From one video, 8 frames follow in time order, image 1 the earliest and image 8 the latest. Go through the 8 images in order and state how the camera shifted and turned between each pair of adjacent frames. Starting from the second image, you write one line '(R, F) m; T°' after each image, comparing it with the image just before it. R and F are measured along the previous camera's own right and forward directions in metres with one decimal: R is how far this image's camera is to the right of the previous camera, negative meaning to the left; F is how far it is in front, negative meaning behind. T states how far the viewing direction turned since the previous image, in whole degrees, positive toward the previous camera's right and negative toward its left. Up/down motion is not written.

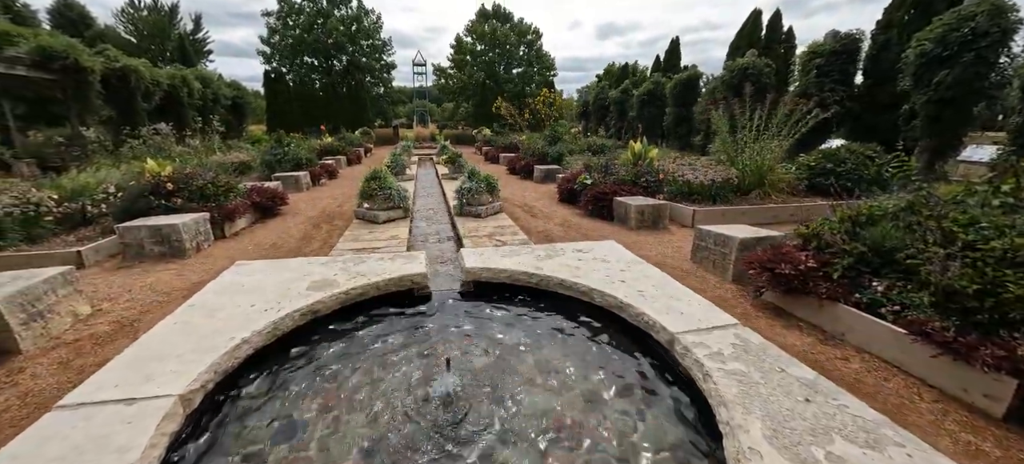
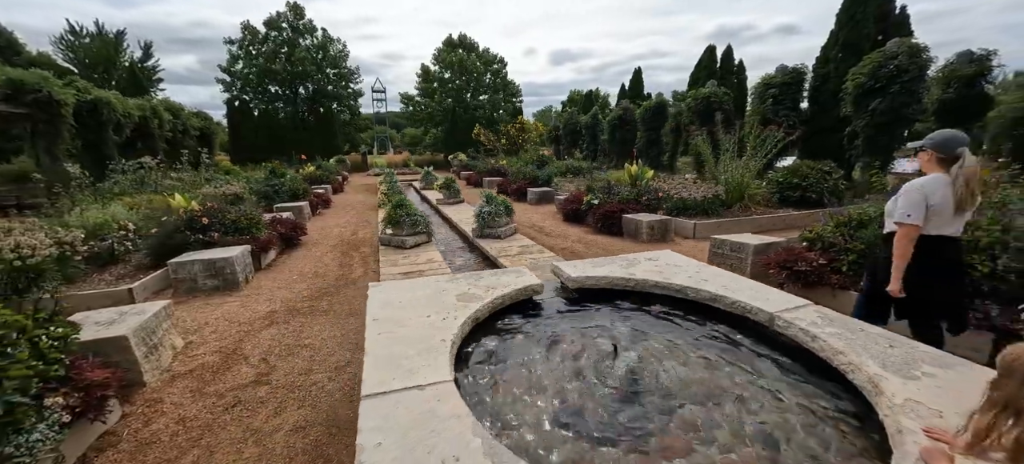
(-0.9, -0.4) m; +6°
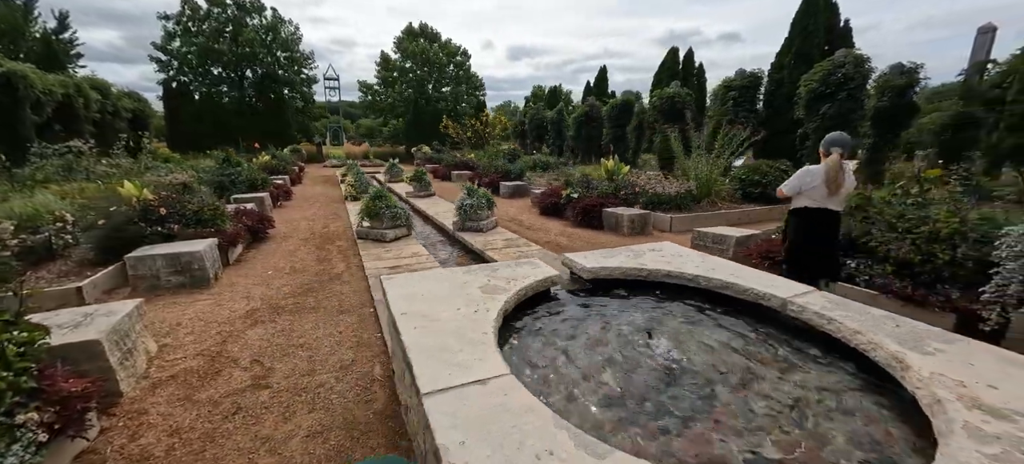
(-0.4, +0.1) m; +6°
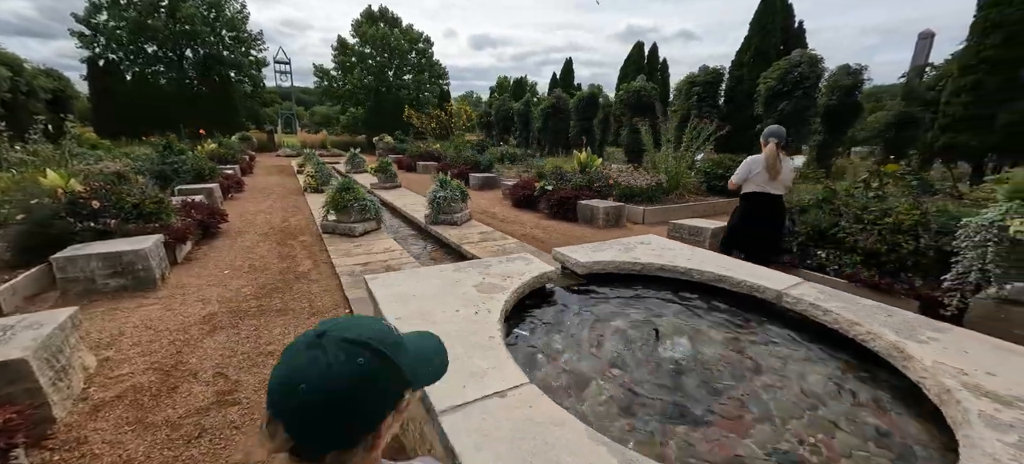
(-0.2, +0.1) m; +5°
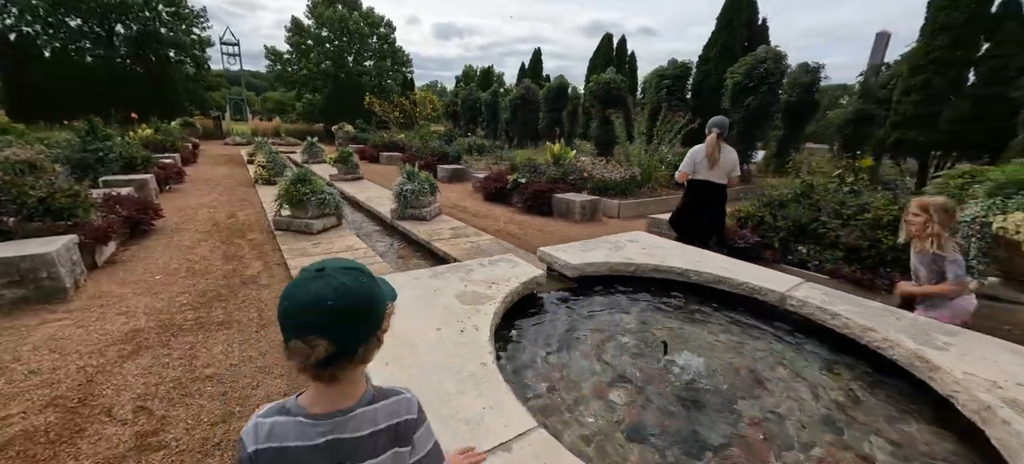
(-0.1, +0.3) m; +5°
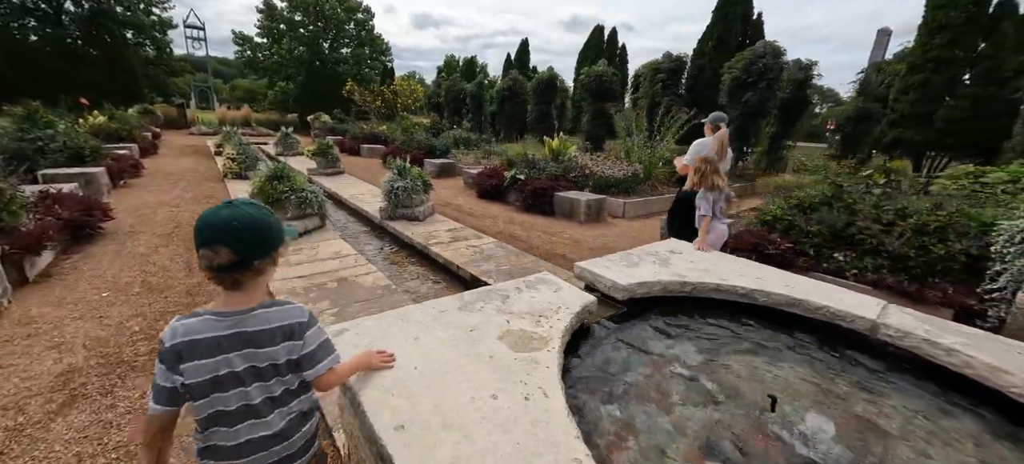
(-0.3, +0.4) m; +3°
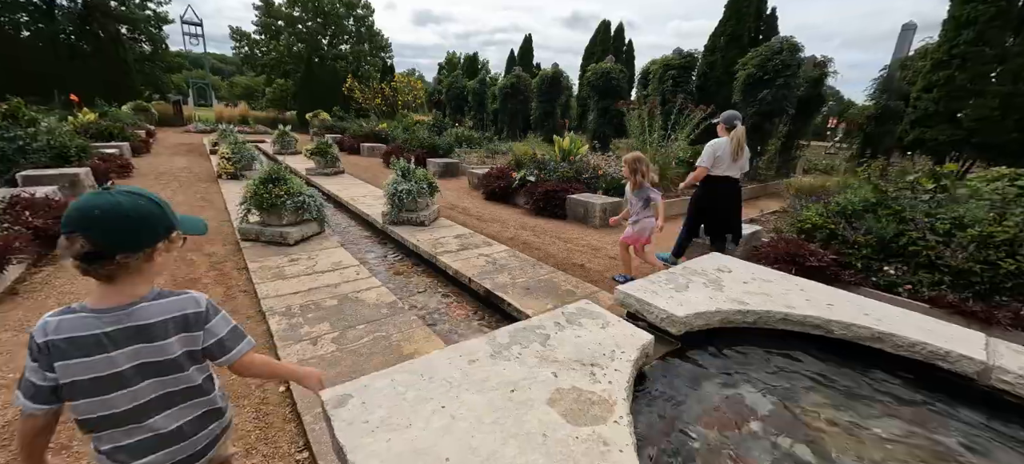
(-0.2, +0.3) m; 0°
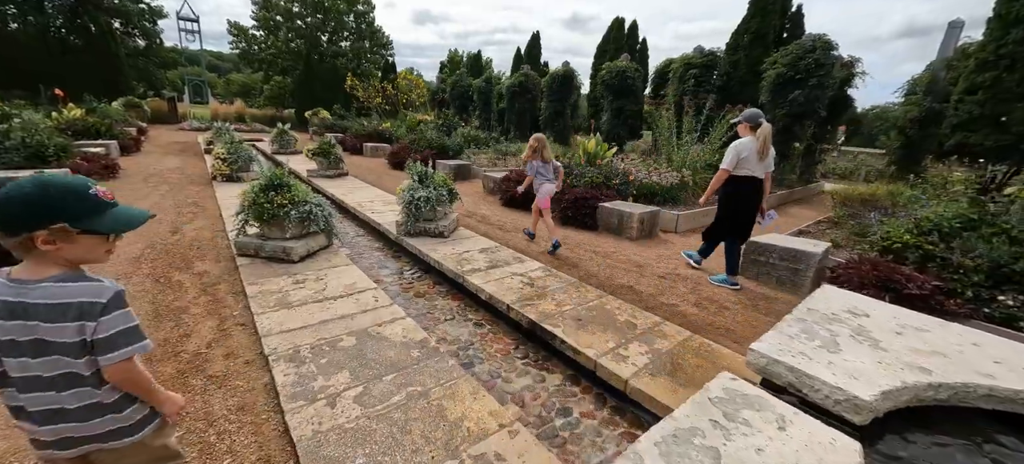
(-0.4, +0.5) m; 0°
